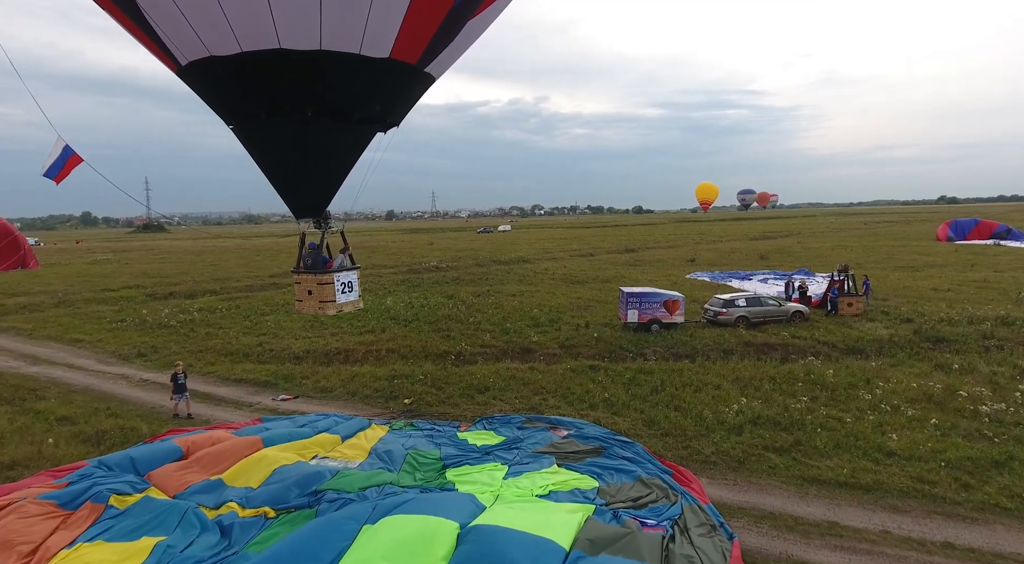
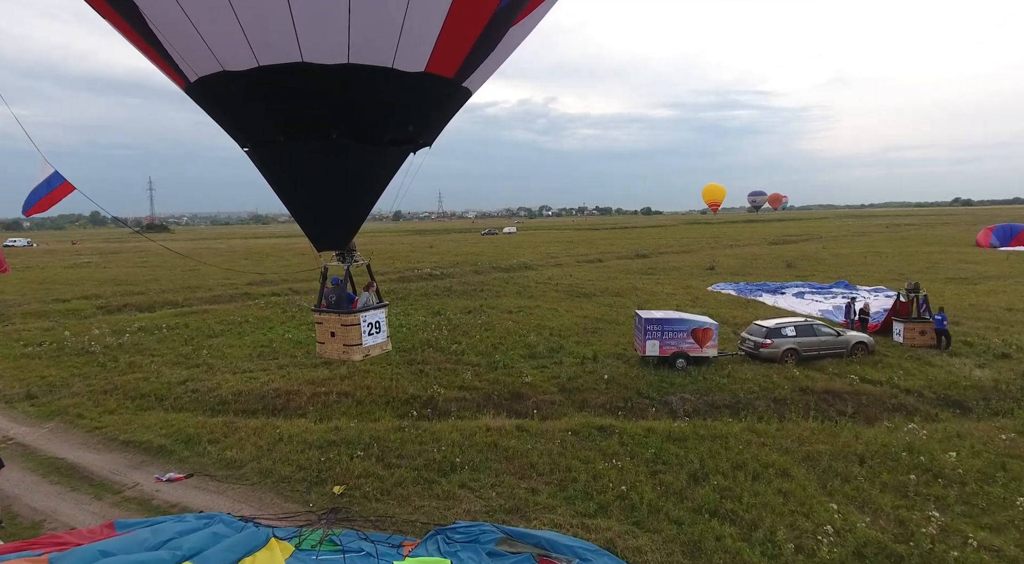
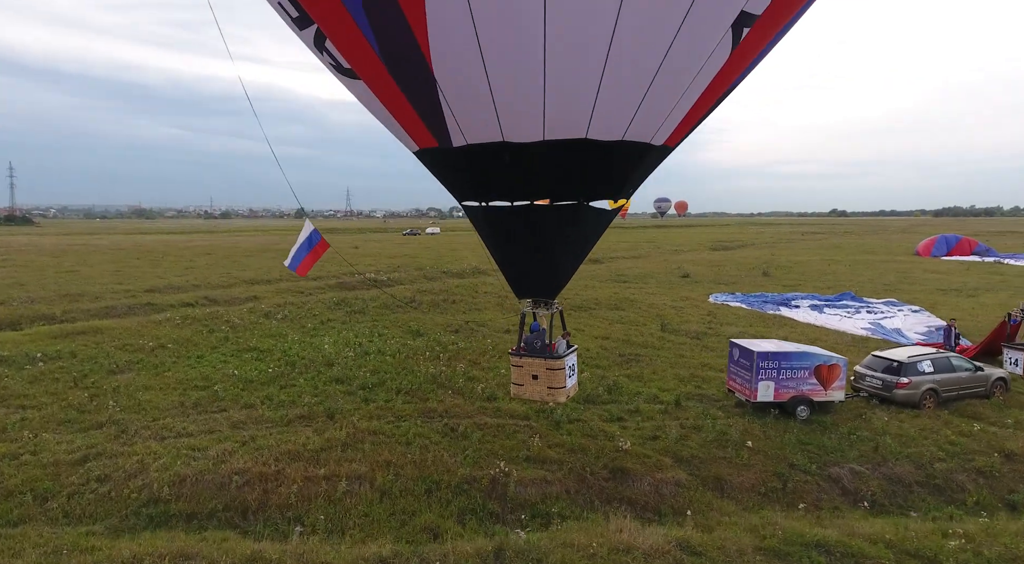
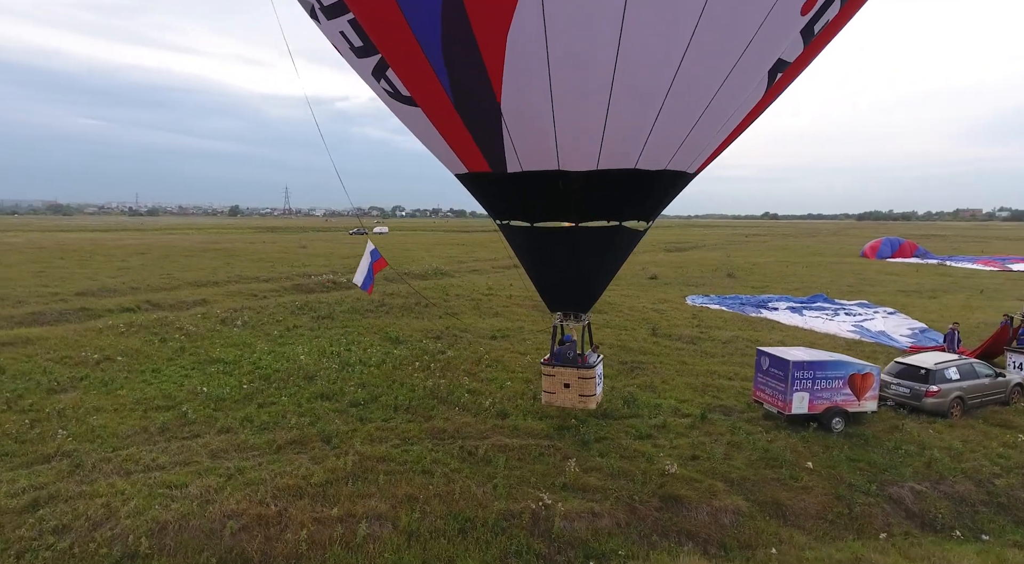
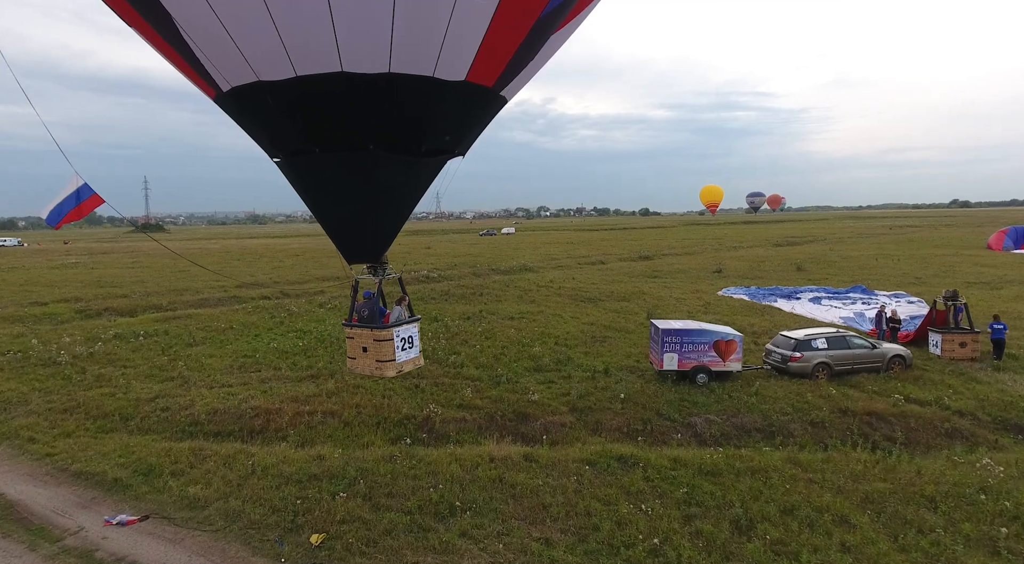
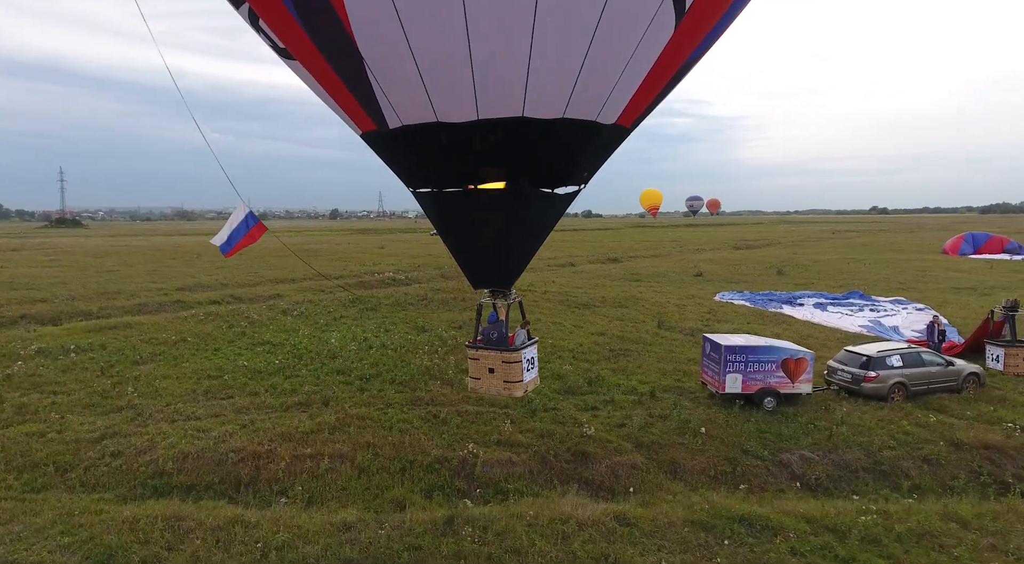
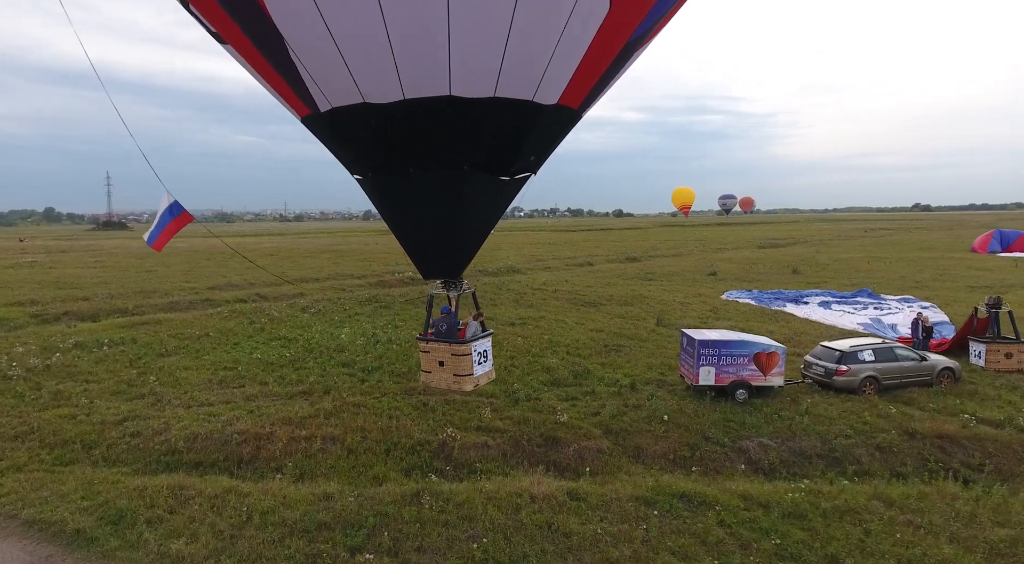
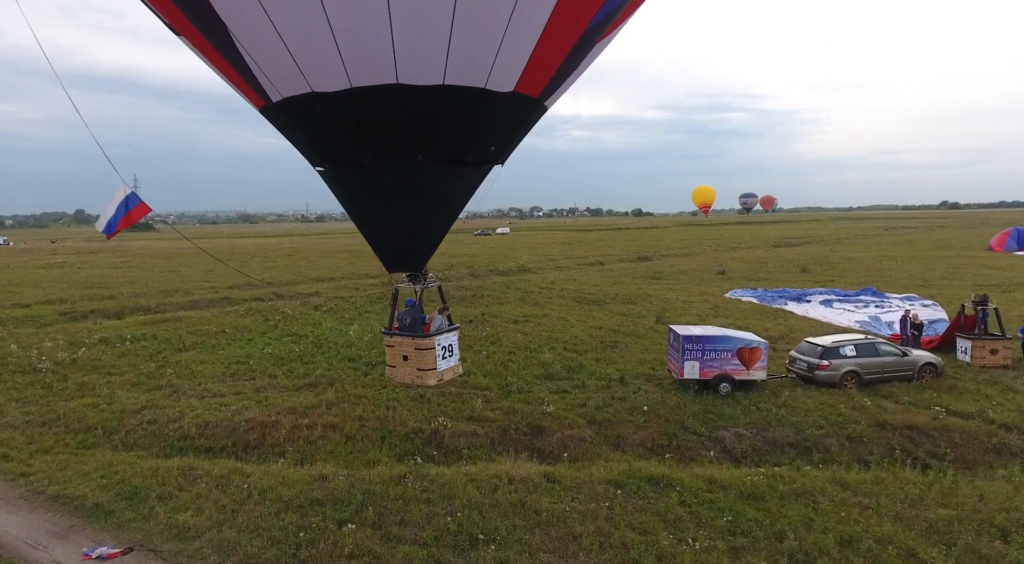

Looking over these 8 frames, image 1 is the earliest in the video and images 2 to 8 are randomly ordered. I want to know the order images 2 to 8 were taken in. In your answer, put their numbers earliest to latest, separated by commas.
2, 5, 8, 7, 6, 3, 4
